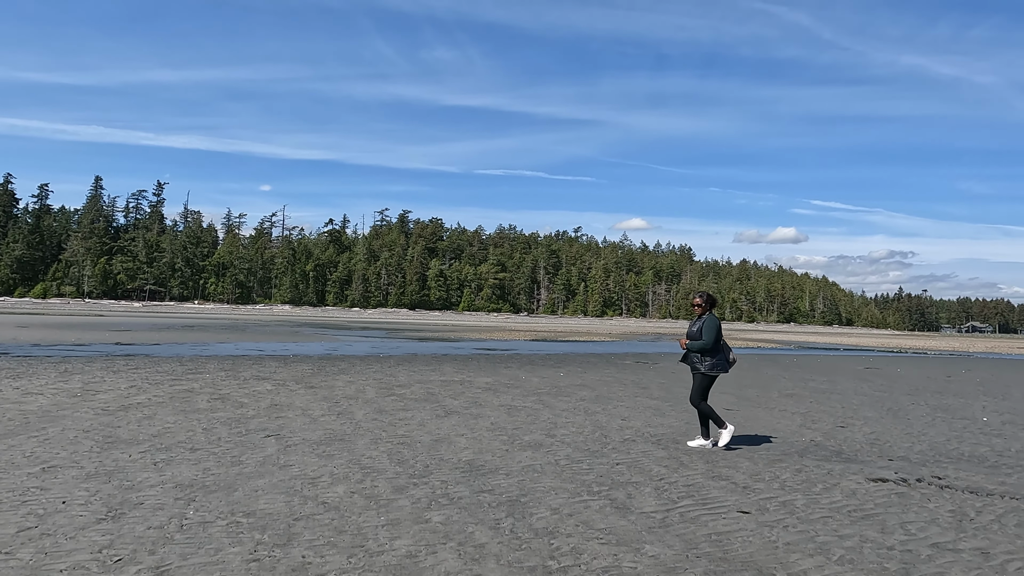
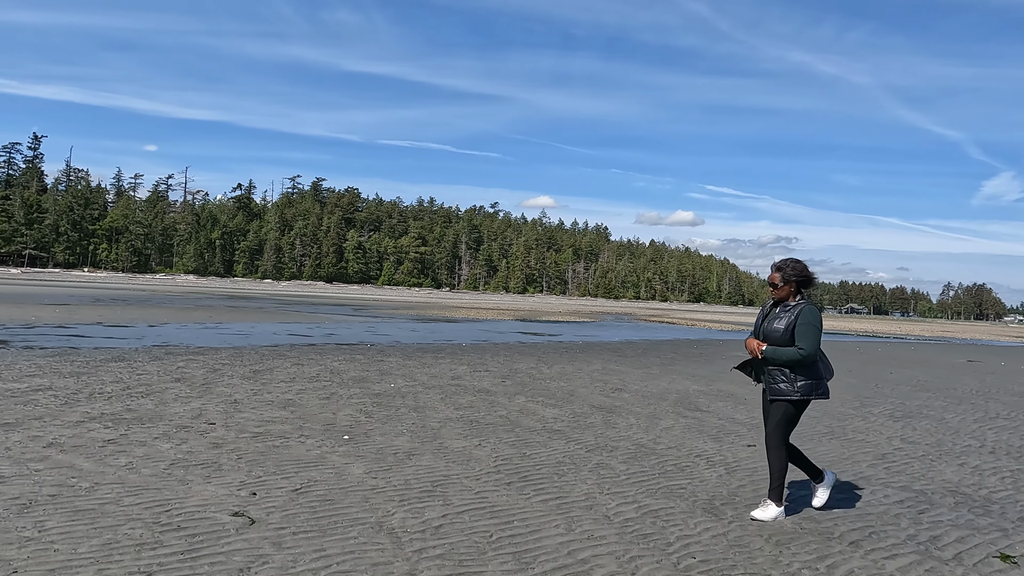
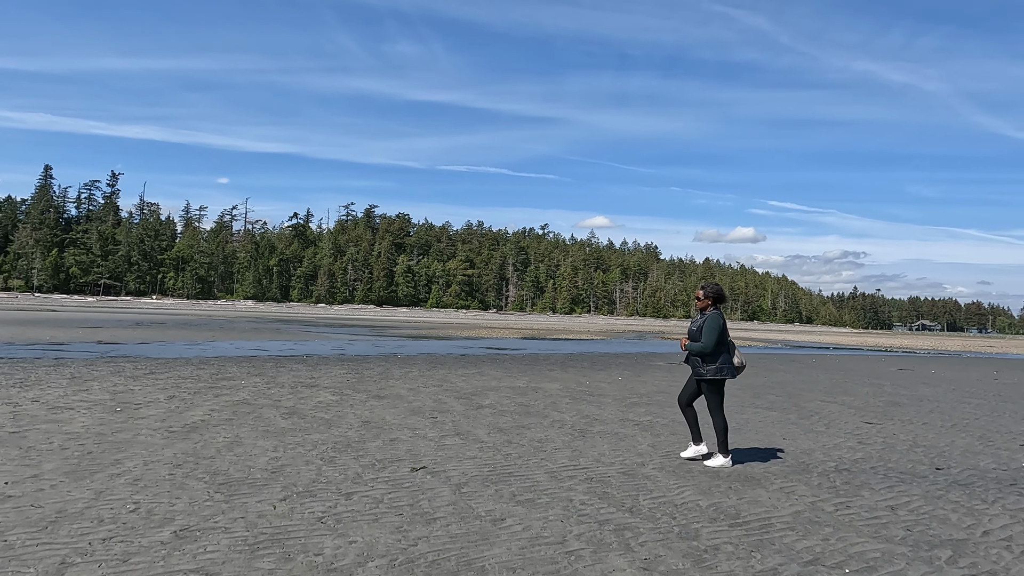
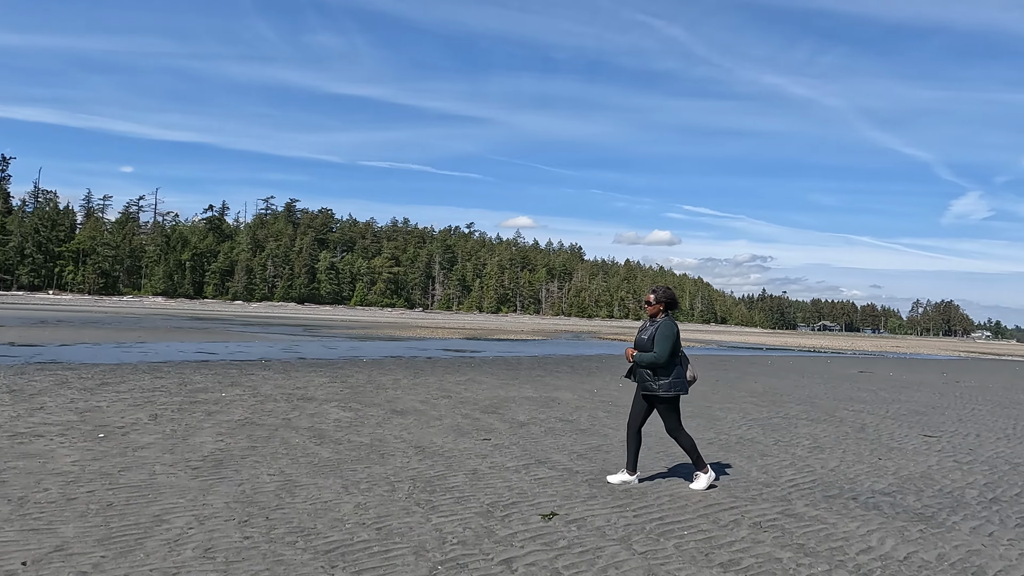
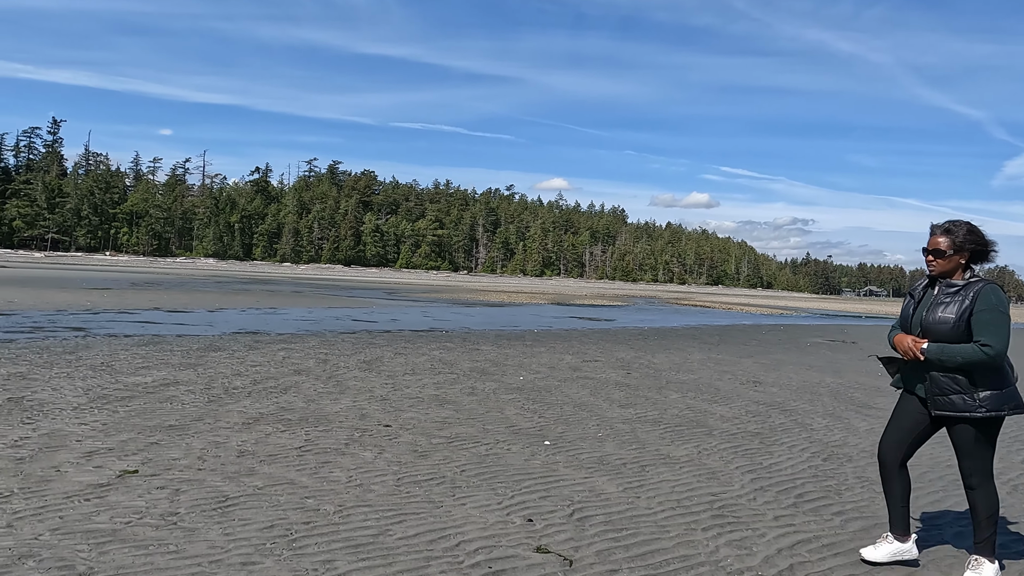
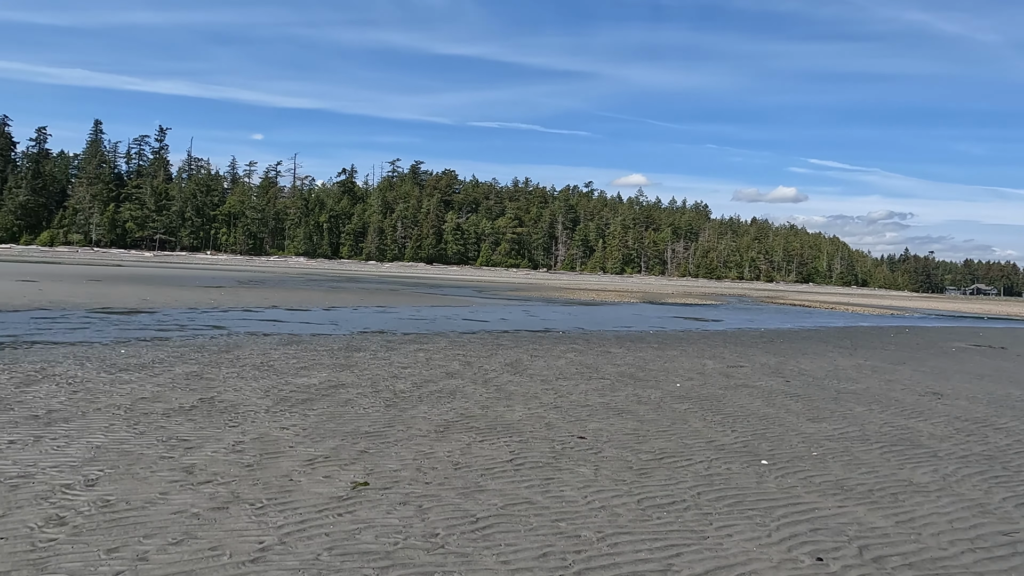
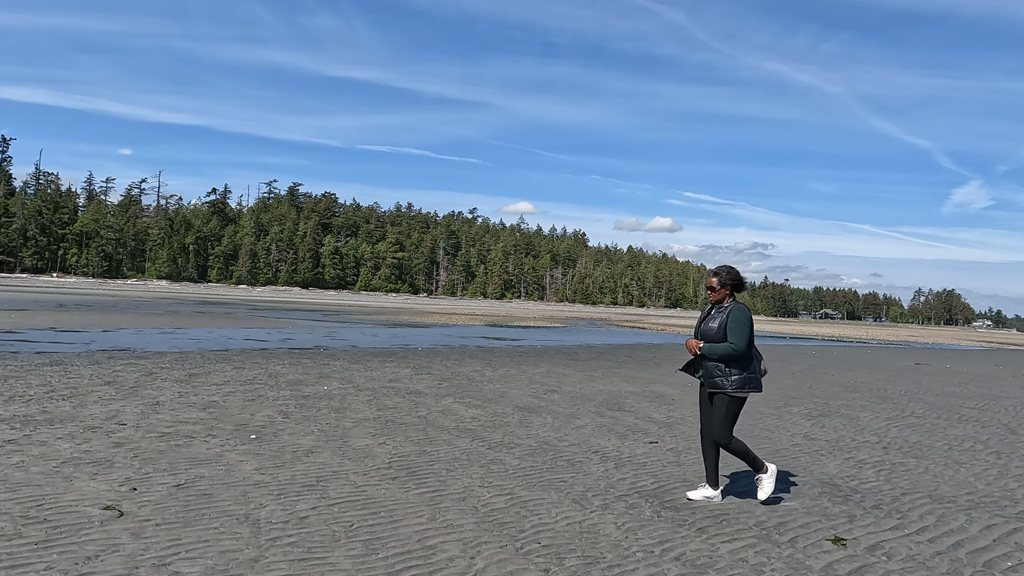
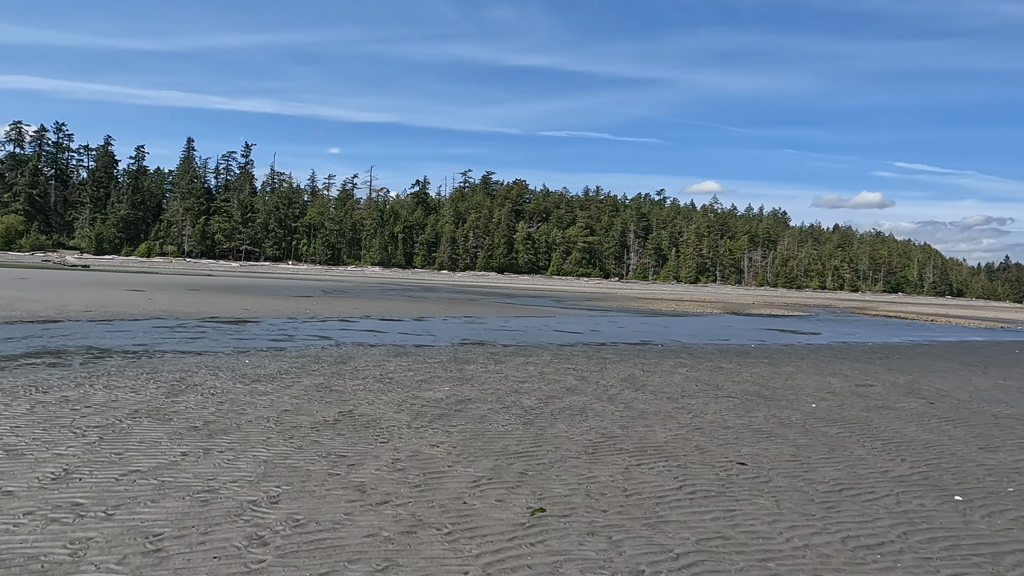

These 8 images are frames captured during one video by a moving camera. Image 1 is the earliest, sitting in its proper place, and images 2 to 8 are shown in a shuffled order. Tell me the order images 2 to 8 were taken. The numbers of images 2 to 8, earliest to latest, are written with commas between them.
3, 4, 7, 2, 5, 6, 8
